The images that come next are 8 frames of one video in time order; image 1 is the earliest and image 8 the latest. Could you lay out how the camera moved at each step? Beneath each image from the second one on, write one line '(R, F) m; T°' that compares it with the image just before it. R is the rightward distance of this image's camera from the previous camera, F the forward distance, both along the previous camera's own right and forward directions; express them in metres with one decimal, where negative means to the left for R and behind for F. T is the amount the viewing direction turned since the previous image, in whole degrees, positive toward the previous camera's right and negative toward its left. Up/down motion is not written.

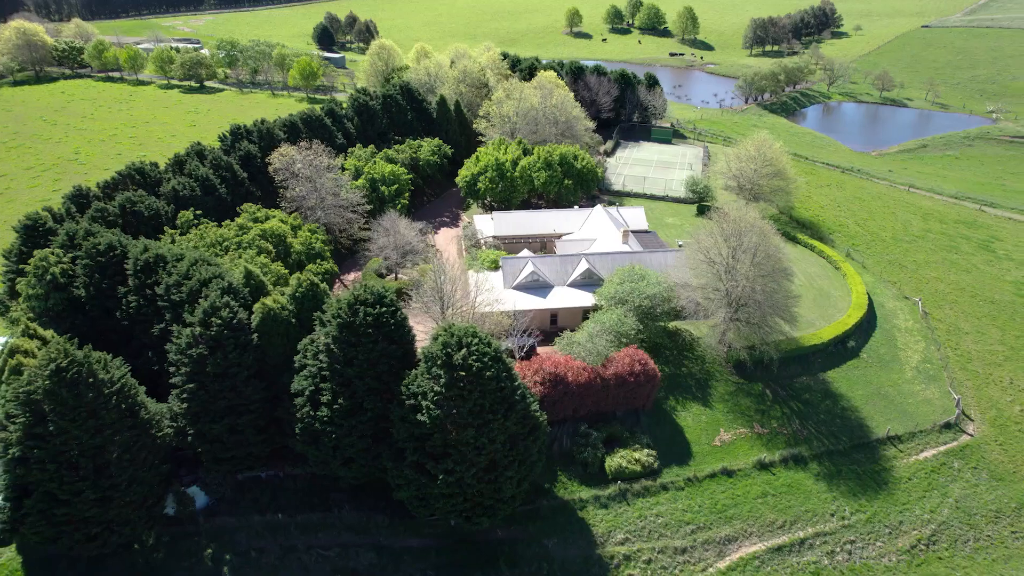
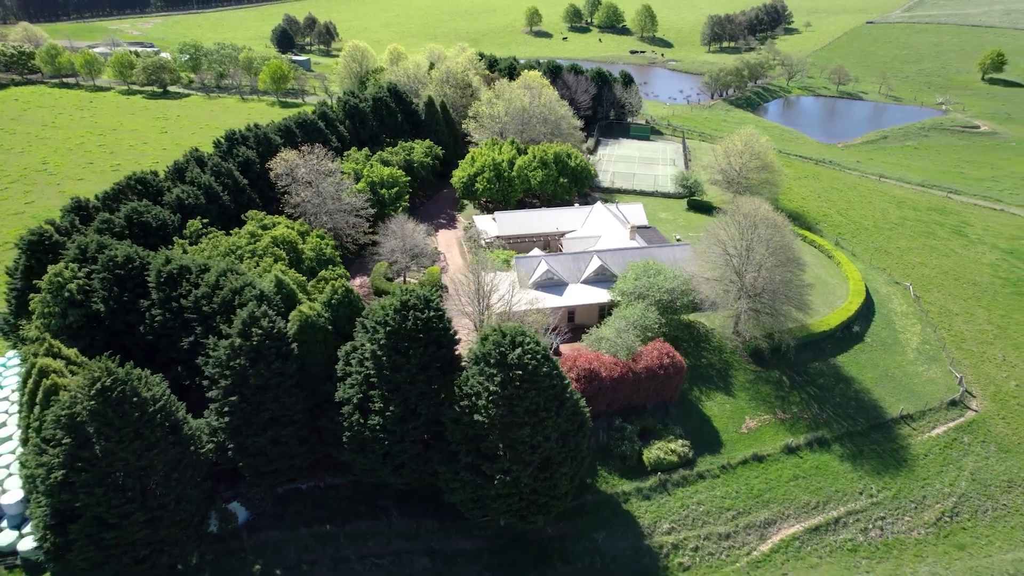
(-4.6, 0.0) m; +4°
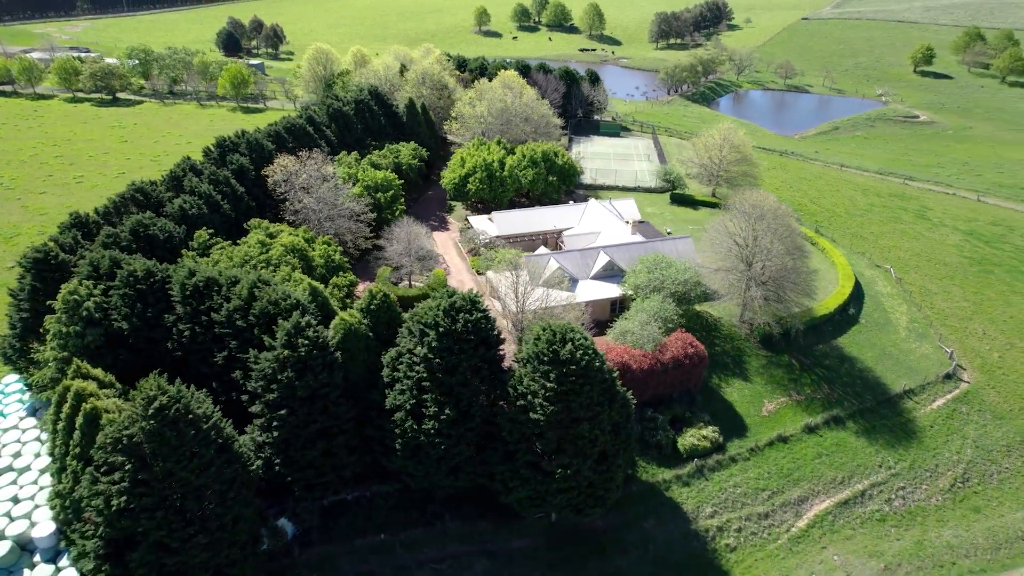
(-5.3, -0.1) m; +5°
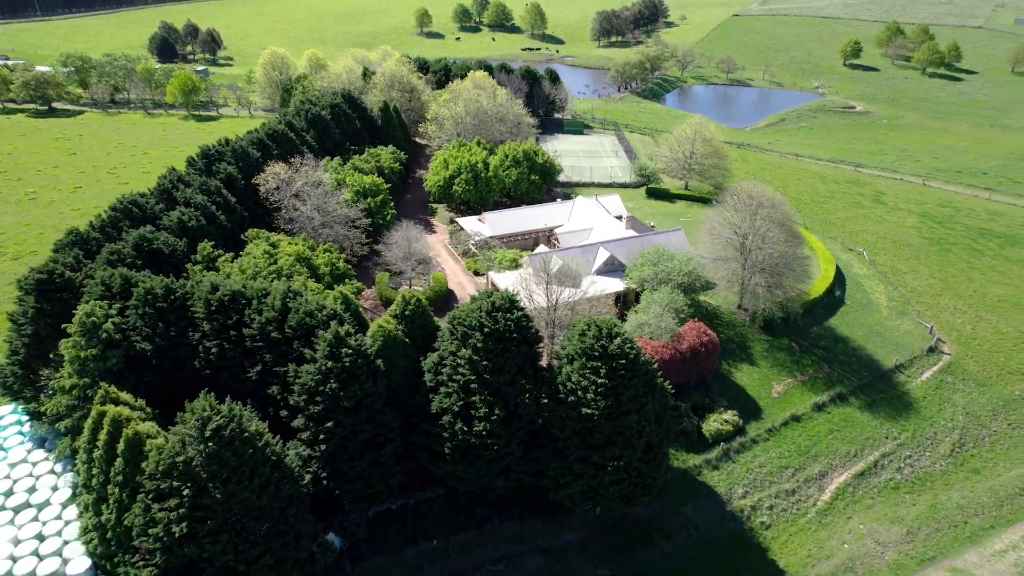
(-5.2, 0.0) m; +5°
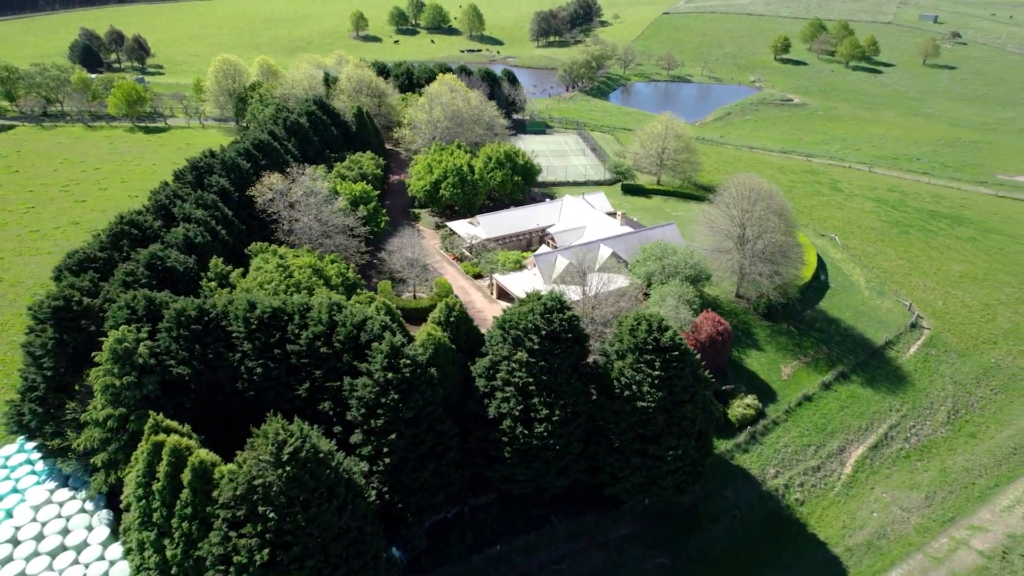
(-5.9, +0.1) m; +6°
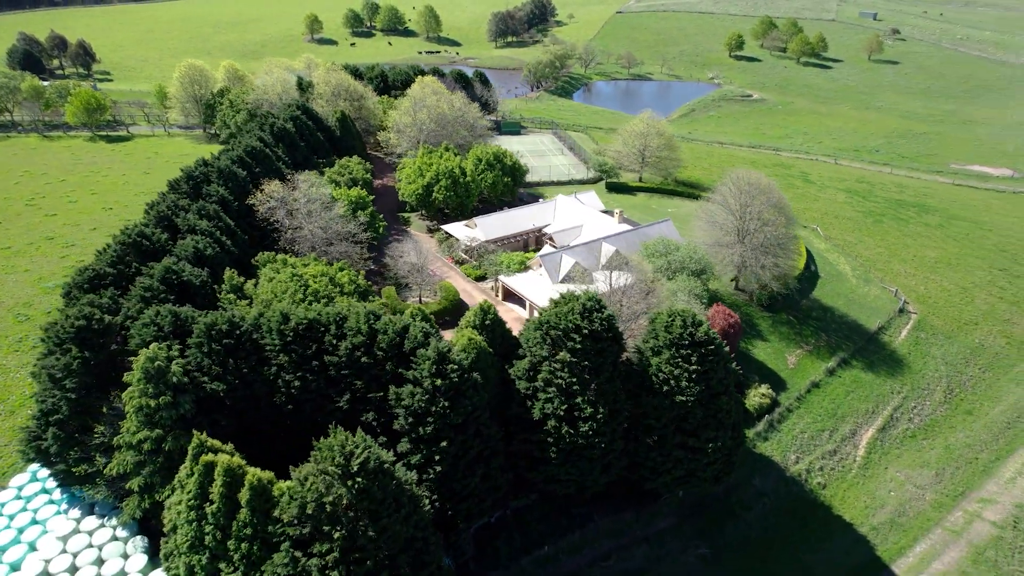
(-4.3, +0.1) m; +4°
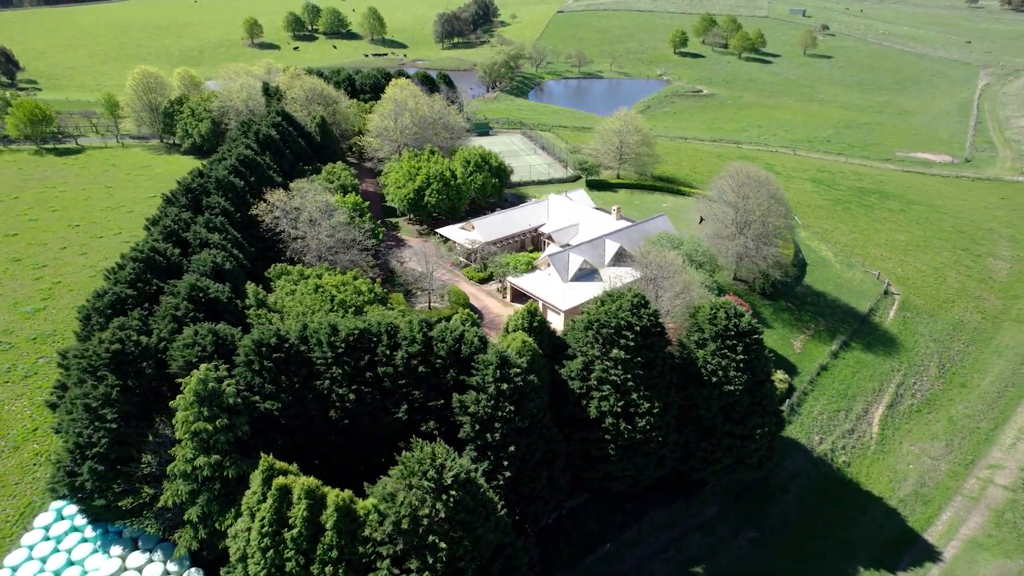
(-5.5, +0.4) m; +5°
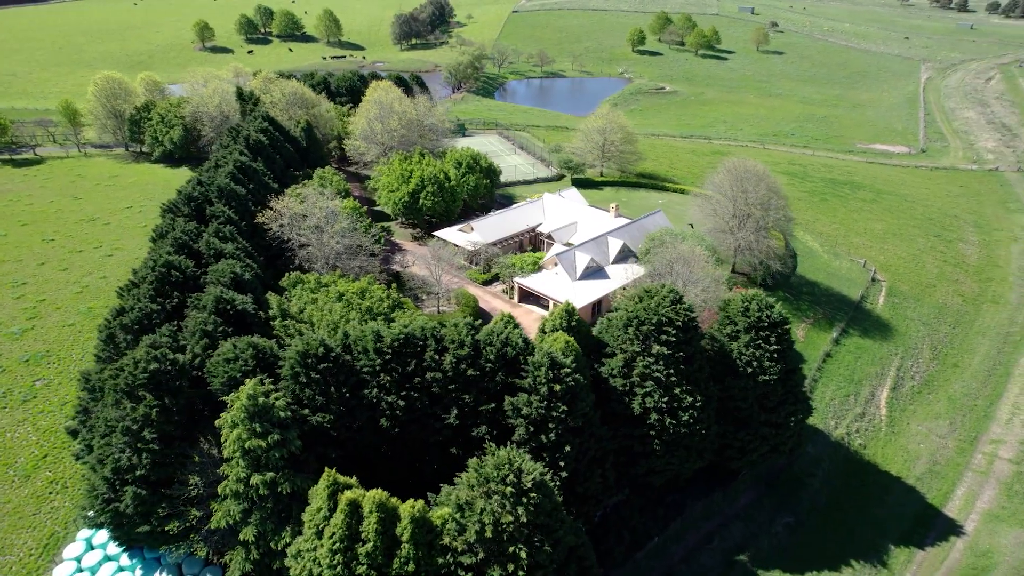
(-4.4, +0.3) m; +4°
